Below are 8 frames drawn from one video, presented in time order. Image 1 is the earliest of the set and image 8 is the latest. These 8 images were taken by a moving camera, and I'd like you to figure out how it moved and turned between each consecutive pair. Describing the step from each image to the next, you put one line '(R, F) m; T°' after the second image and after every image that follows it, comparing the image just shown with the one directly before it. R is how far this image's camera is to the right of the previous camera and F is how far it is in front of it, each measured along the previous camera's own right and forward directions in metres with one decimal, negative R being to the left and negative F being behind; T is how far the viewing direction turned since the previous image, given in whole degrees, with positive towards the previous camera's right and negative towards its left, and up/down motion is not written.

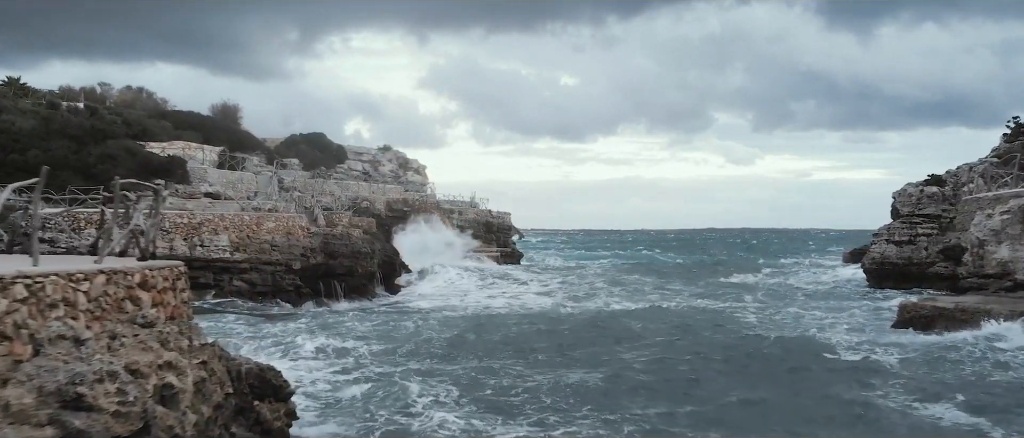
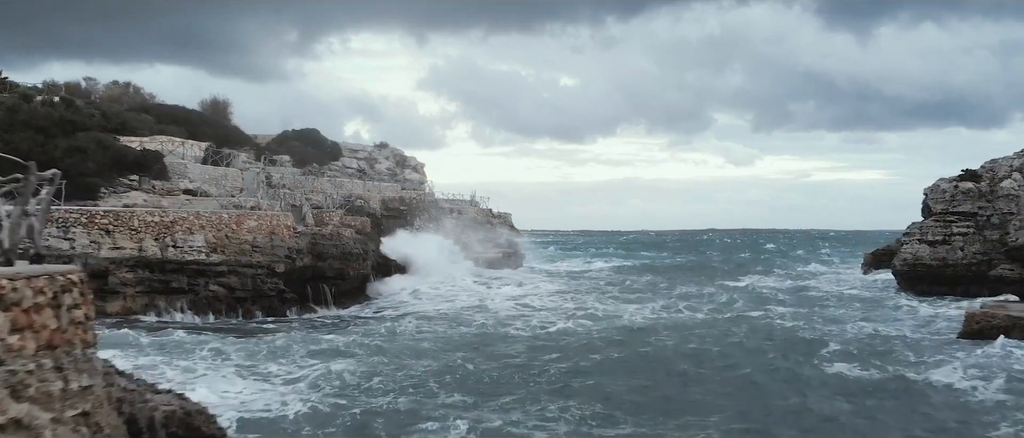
(-0.1, +1.7) m; 0°
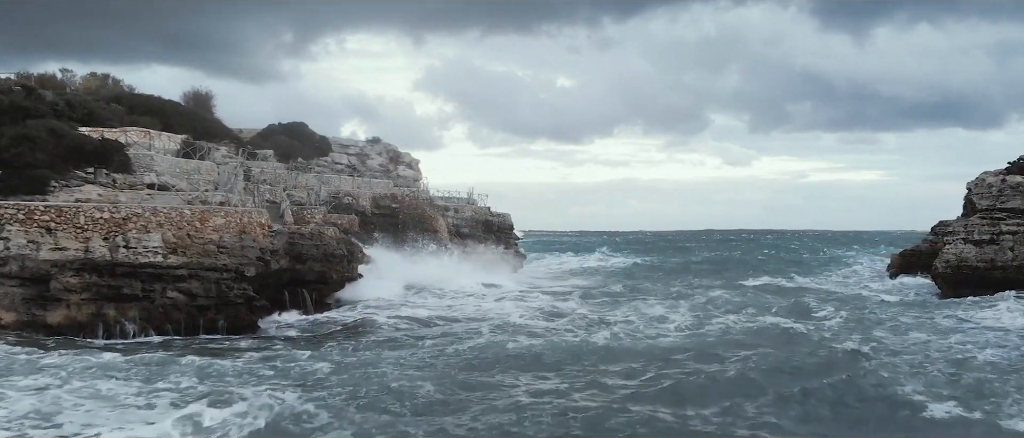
(-0.1, +2.2) m; 0°
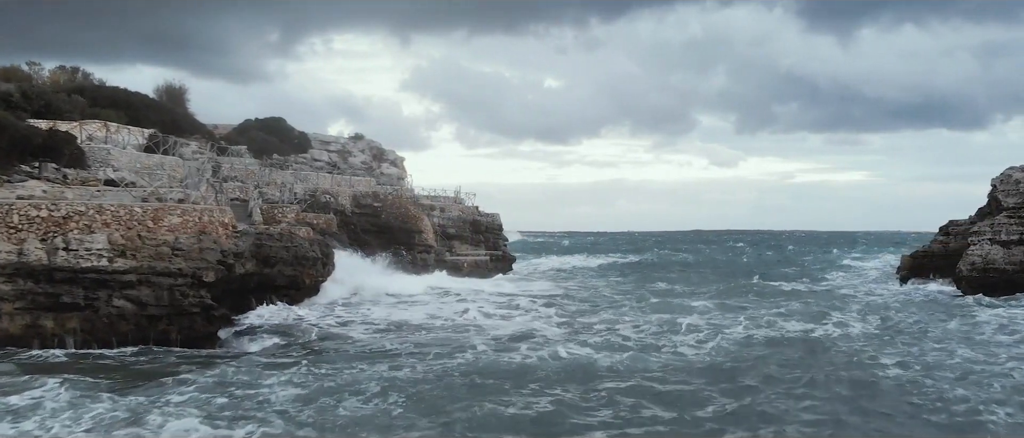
(0.0, +1.5) m; +1°
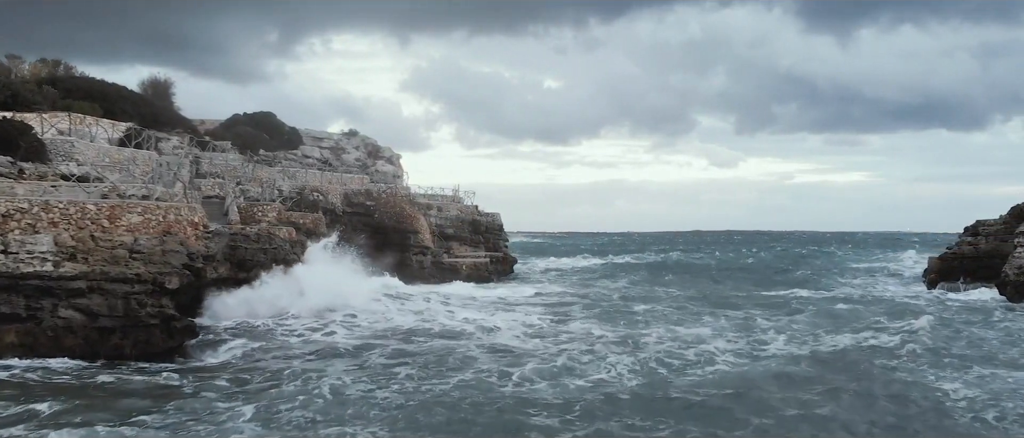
(-0.1, +1.6) m; 0°
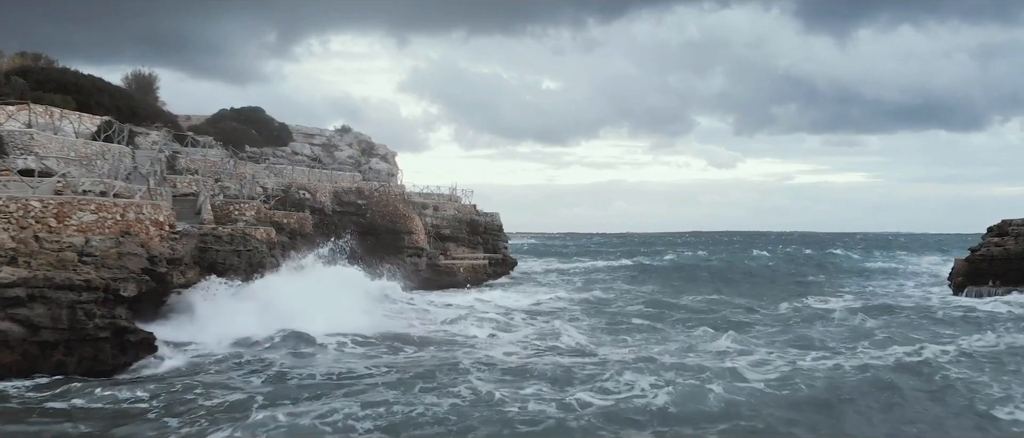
(-0.1, +1.4) m; 0°
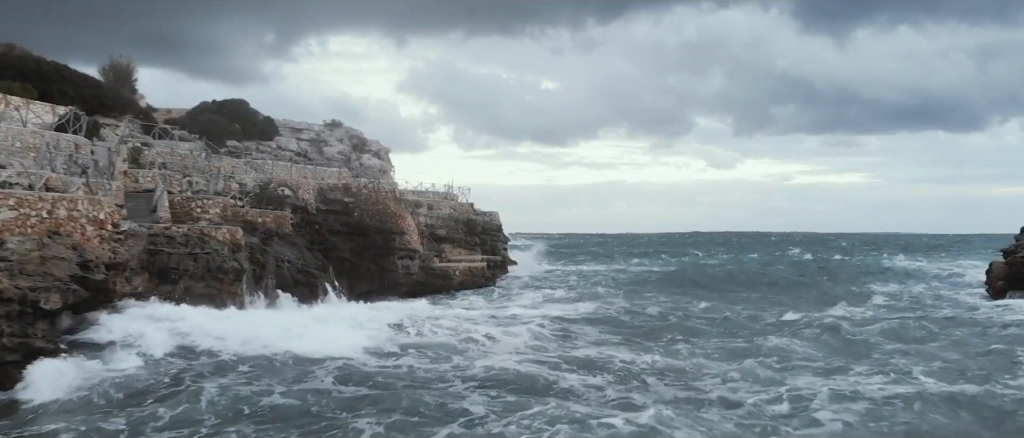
(0.0, +1.8) m; 0°
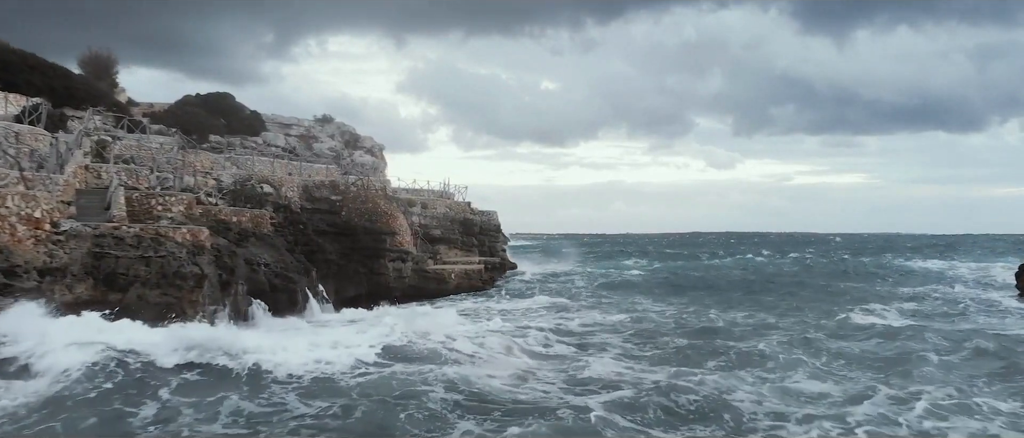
(0.0, +1.4) m; 0°
